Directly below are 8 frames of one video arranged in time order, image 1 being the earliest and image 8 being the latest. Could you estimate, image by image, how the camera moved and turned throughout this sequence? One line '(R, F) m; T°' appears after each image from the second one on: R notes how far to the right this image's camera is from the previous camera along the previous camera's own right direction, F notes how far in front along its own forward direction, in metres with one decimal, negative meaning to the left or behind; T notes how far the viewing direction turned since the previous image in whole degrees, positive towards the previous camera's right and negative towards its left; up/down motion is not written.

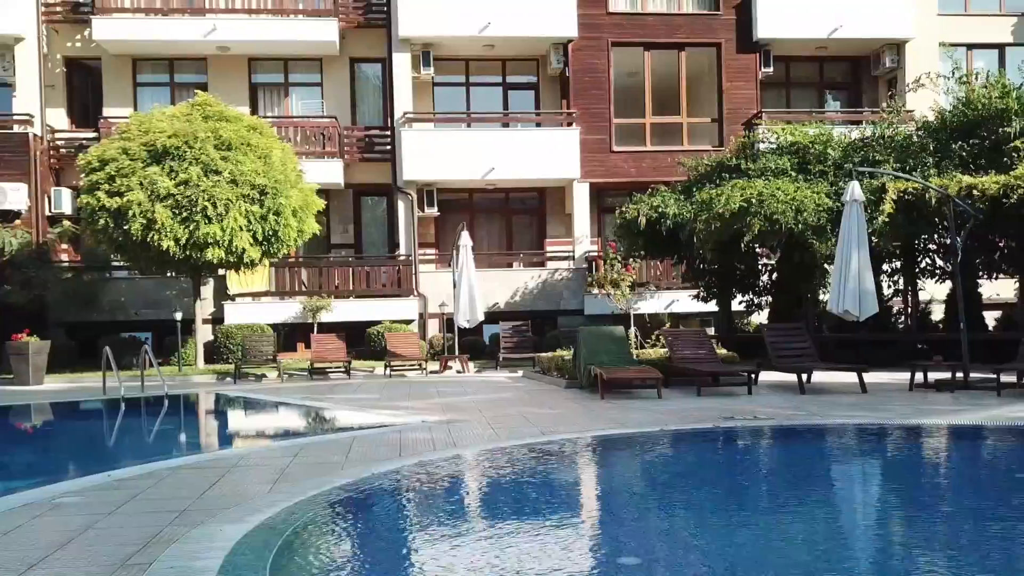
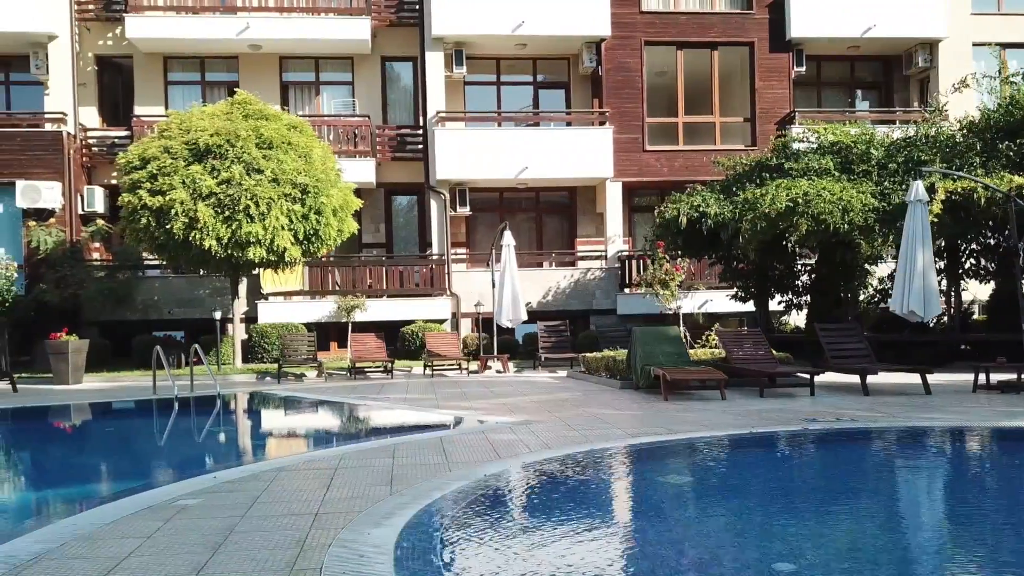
(-0.5, +0.1) m; 0°
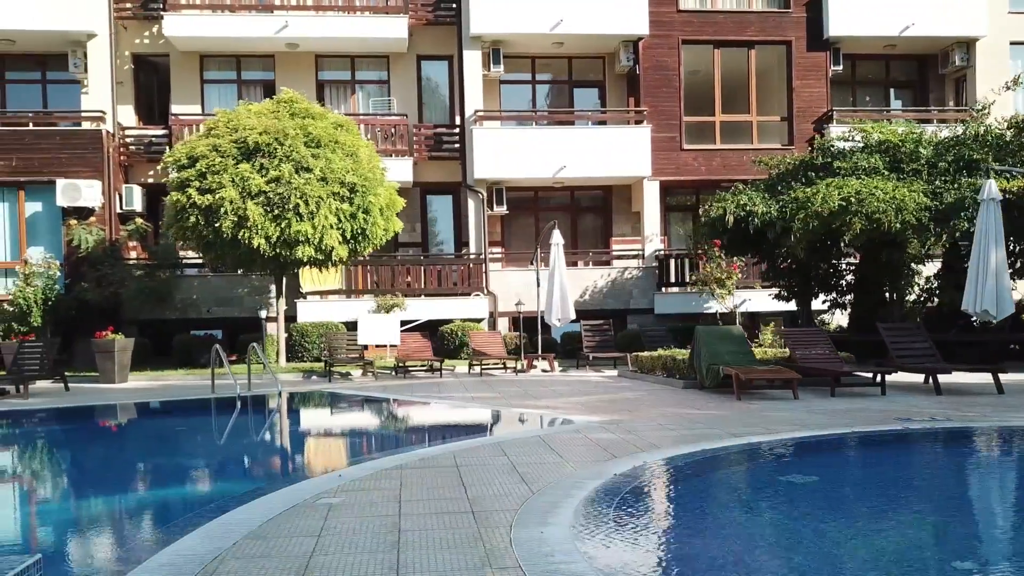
(-0.5, 0.0) m; 0°
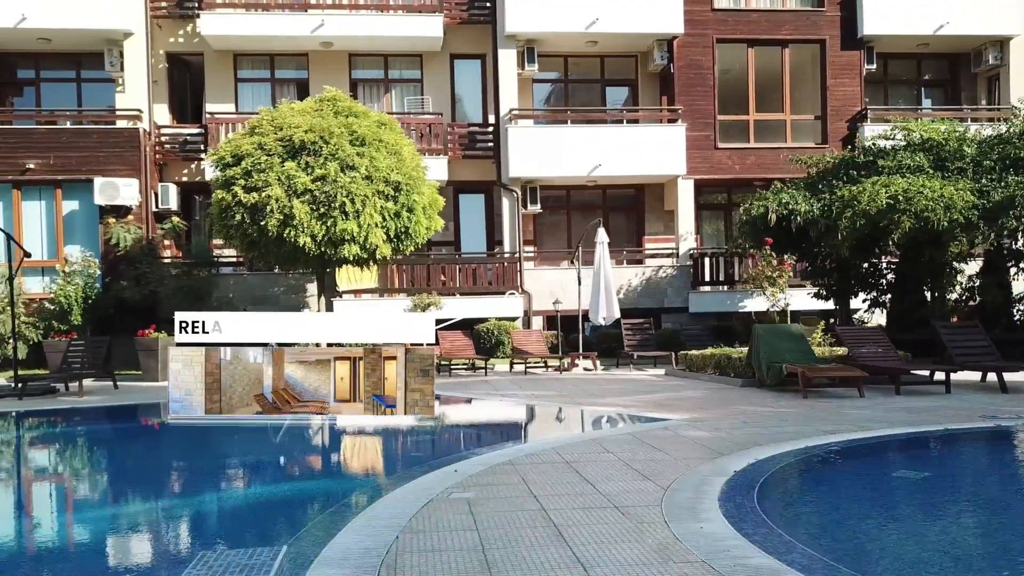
(-0.5, 0.0) m; 0°
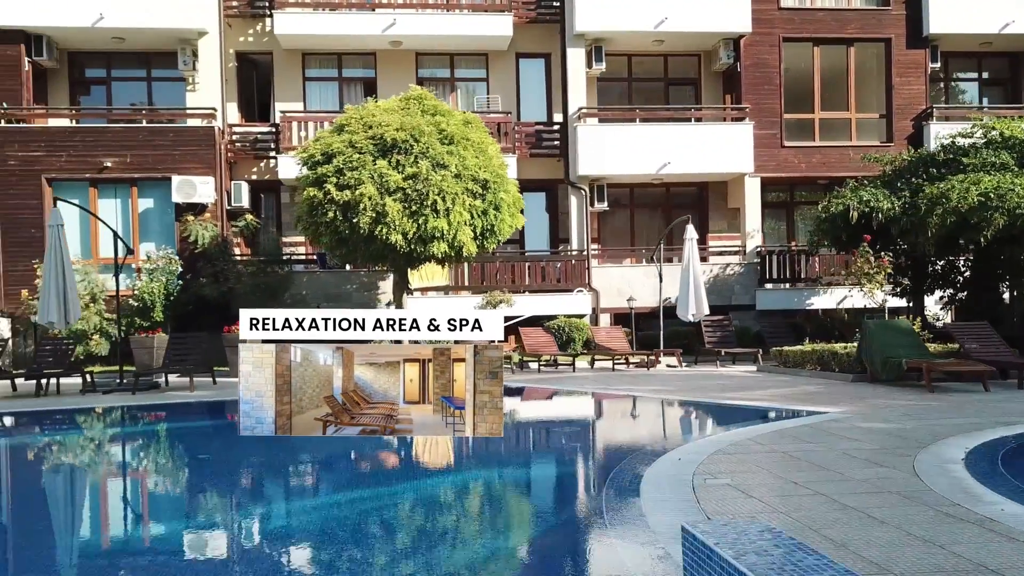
(-1.0, -0.1) m; 0°
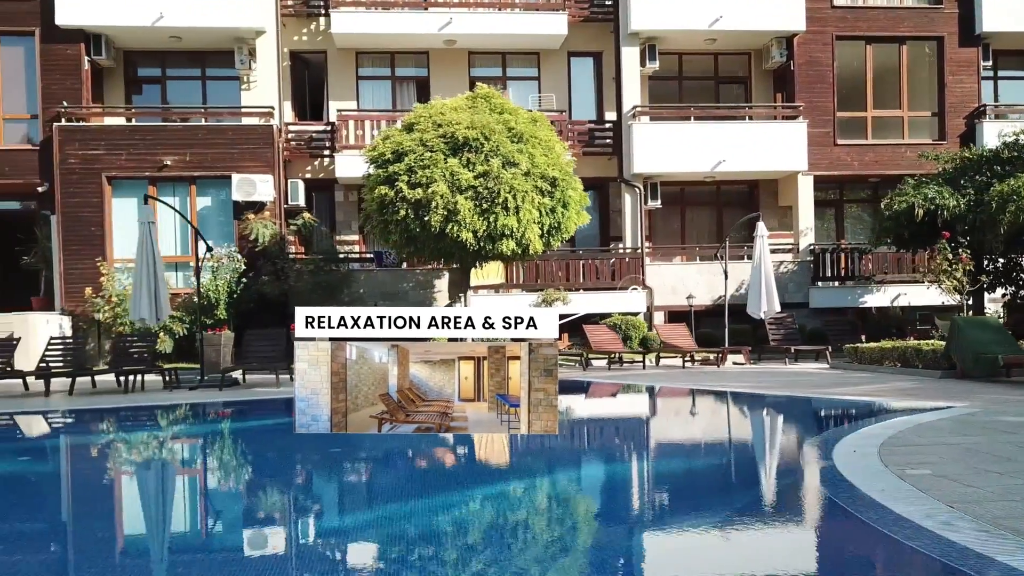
(-0.8, -0.1) m; 0°
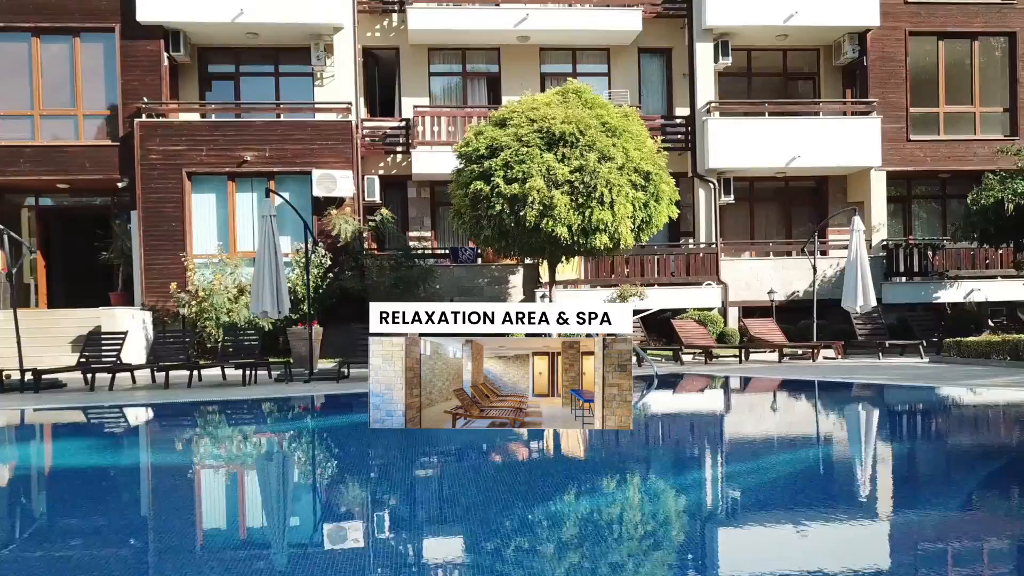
(-1.0, 0.0) m; 0°
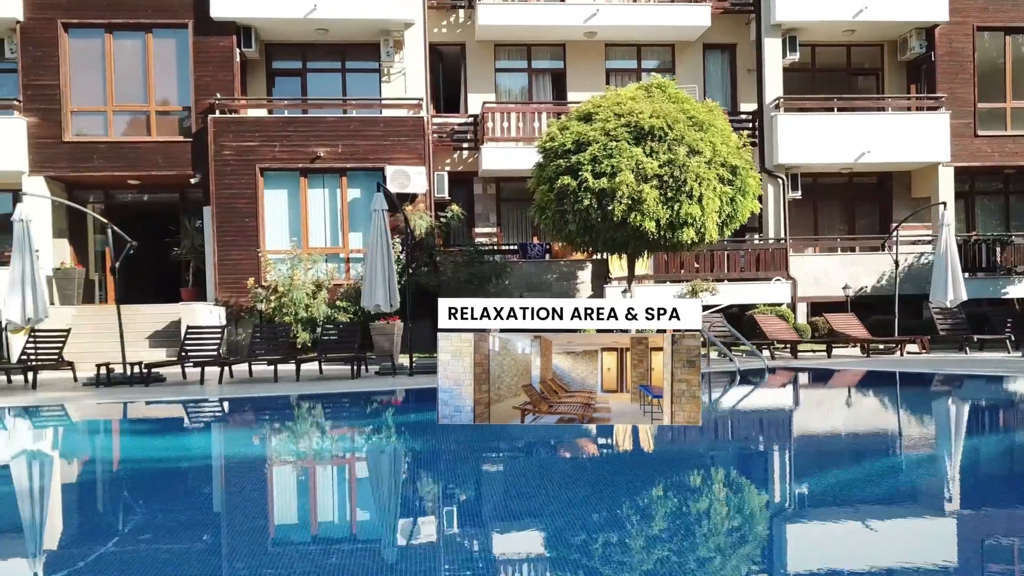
(-1.0, 0.0) m; 0°
